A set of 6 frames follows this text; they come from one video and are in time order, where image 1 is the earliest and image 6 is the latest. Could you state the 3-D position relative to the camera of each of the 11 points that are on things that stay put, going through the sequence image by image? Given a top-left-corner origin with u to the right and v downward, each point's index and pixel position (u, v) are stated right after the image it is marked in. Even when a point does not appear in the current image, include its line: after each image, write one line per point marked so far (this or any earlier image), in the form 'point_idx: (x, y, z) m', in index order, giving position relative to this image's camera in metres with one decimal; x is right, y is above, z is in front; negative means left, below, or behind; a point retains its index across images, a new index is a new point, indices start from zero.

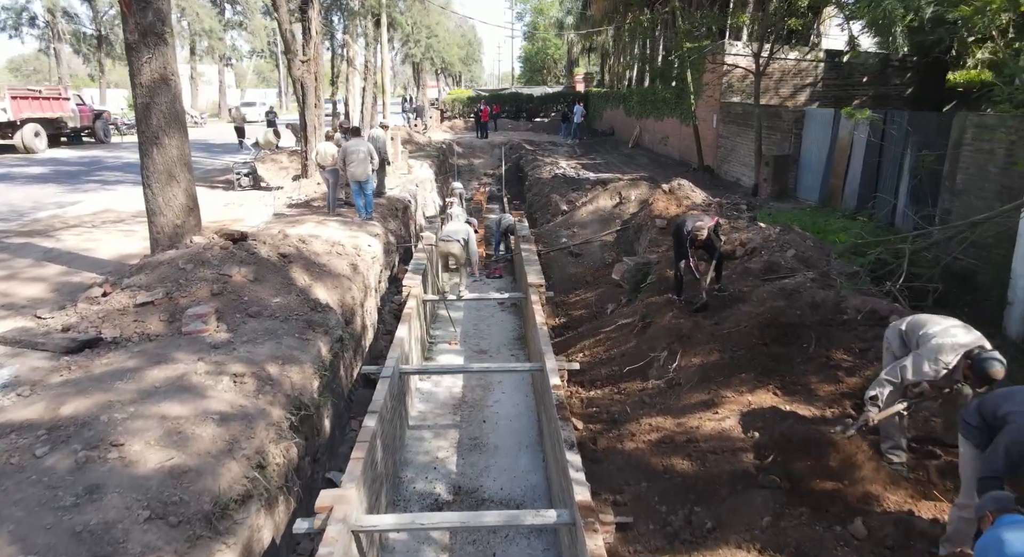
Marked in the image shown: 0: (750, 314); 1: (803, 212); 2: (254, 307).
0: (+2.2, -0.3, +6.4) m
1: (+4.8, +1.1, +11.7) m
2: (-2.4, -0.3, +6.5) m
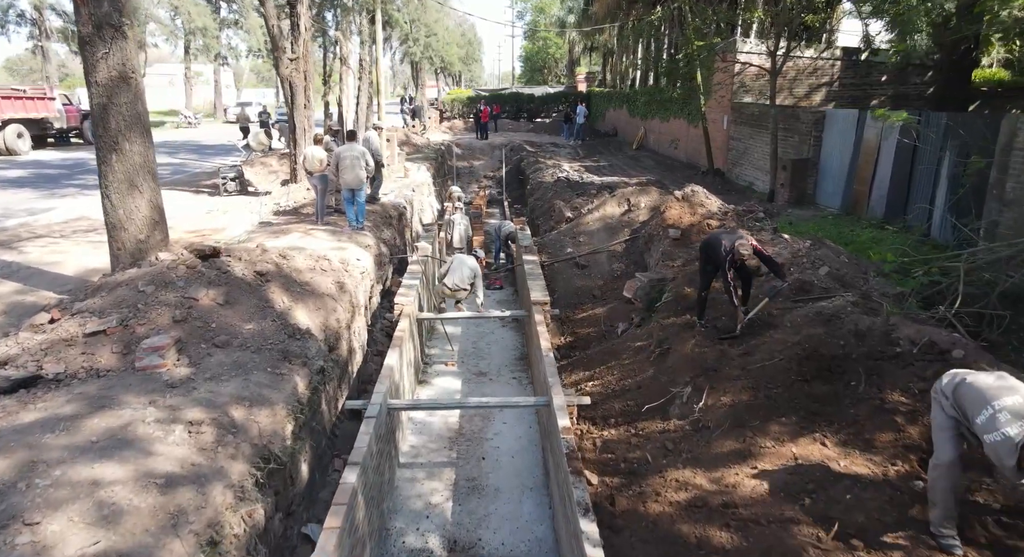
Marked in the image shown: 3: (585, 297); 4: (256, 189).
0: (+2.2, -0.5, +5.7) m
1: (+4.9, +0.9, +10.9) m
2: (-2.4, -0.5, +5.8) m
3: (+1.1, -0.3, +10.3) m
4: (-5.4, +1.9, +14.7) m
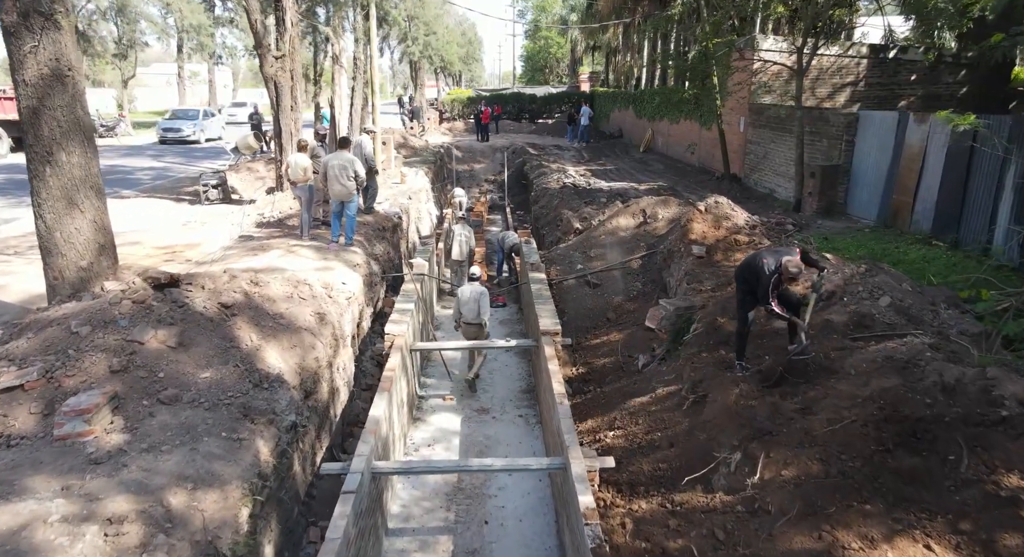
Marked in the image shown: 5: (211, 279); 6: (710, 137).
0: (+2.3, -0.8, +4.6) m
1: (+4.9, +0.6, +9.9) m
2: (-2.3, -0.7, +4.8) m
3: (+1.1, -0.6, +9.3) m
4: (-5.3, +1.6, +13.7) m
5: (-2.7, 0.0, +6.3) m
6: (+5.0, +3.6, +17.6) m
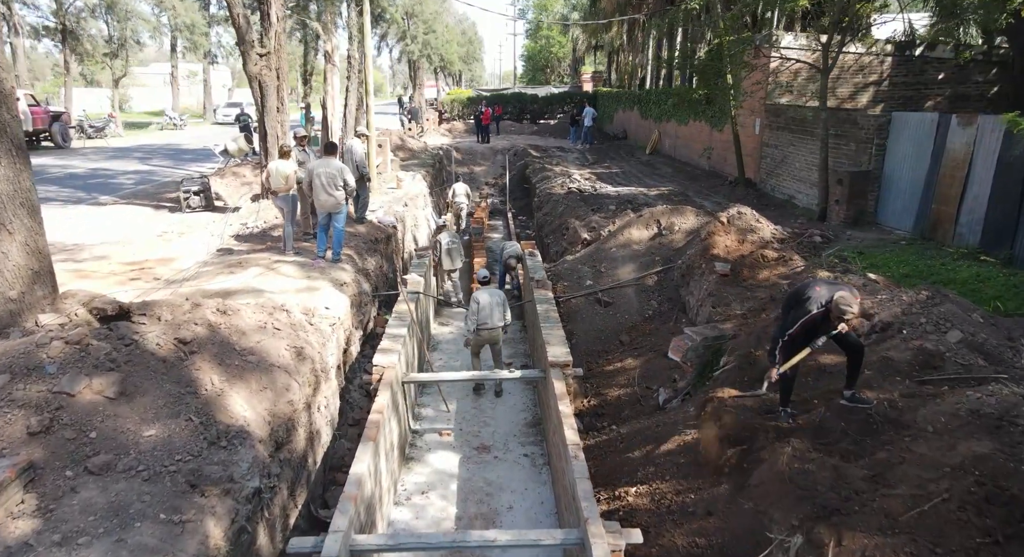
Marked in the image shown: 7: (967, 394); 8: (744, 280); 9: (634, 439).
0: (+2.3, -1.0, +3.8) m
1: (+5.0, +0.4, +9.0) m
2: (-2.3, -1.0, +3.9) m
3: (+1.2, -0.8, +8.4) m
4: (-5.2, +1.4, +12.8) m
5: (-2.7, -0.2, +5.4) m
6: (+5.0, +3.3, +16.8) m
7: (+2.9, -0.7, +4.4) m
8: (+2.6, 0.0, +7.8) m
9: (+1.0, -1.4, +6.0) m
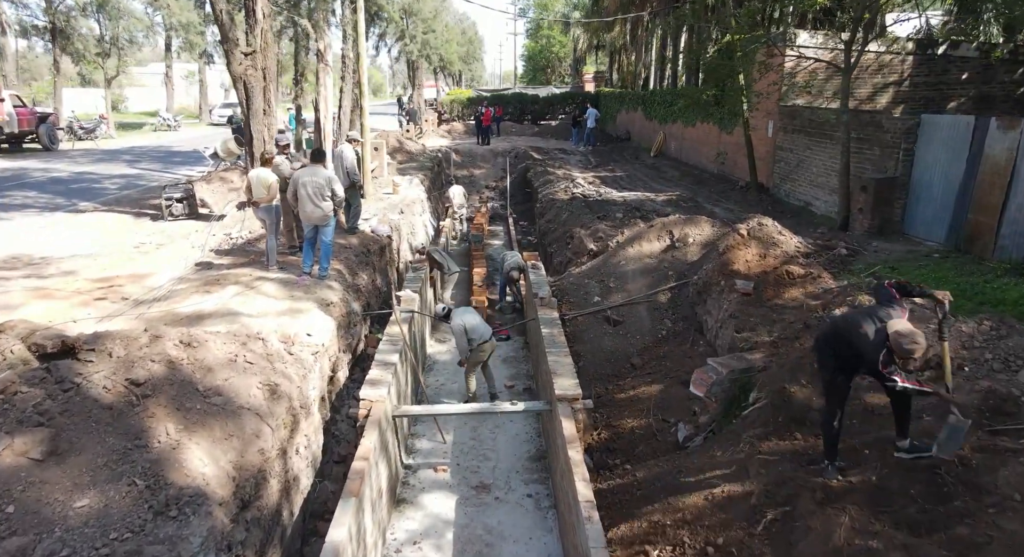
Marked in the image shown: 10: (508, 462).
0: (+2.3, -1.2, +3.1) m
1: (+5.0, +0.2, +8.3) m
2: (-2.2, -1.2, +3.2) m
3: (+1.2, -1.0, +7.8) m
4: (-5.2, +1.2, +12.2) m
5: (-2.6, -0.4, +4.7) m
6: (+5.0, +3.1, +16.1) m
7: (+2.9, -0.9, +3.7) m
8: (+2.6, -0.2, +7.1) m
9: (+1.1, -1.6, +5.3) m
10: (0.0, -1.8, +6.9) m
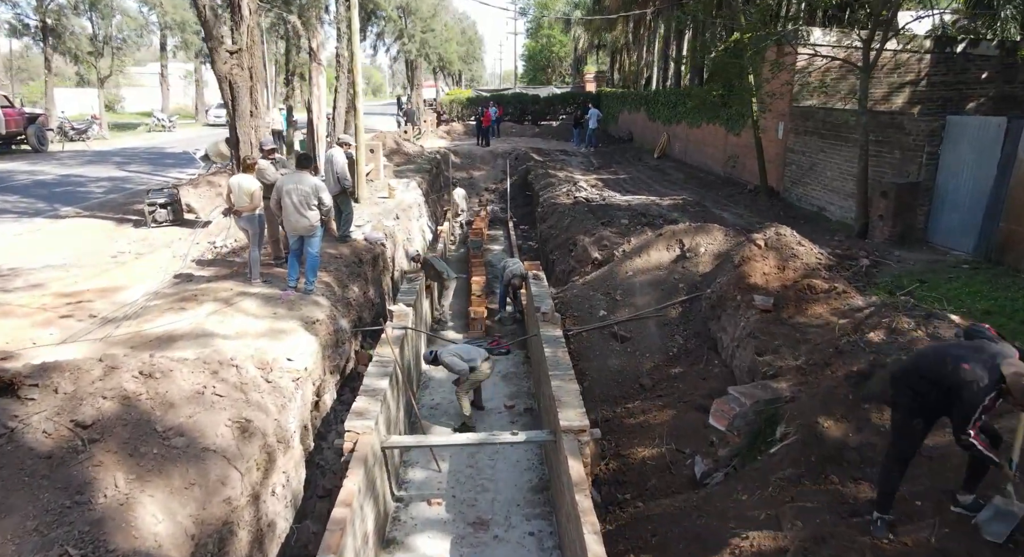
0: (+2.3, -1.4, +2.5) m
1: (+5.0, +0.1, +7.8) m
2: (-2.2, -1.3, +2.7) m
3: (+1.2, -1.2, +7.2) m
4: (-5.2, +1.0, +11.6) m
5: (-2.6, -0.6, +4.2) m
6: (+5.0, +3.0, +15.5) m
7: (+2.9, -1.1, +3.2) m
8: (+2.6, -0.4, +6.5) m
9: (+1.1, -1.7, +4.7) m
10: (0.0, -2.0, +6.3) m
